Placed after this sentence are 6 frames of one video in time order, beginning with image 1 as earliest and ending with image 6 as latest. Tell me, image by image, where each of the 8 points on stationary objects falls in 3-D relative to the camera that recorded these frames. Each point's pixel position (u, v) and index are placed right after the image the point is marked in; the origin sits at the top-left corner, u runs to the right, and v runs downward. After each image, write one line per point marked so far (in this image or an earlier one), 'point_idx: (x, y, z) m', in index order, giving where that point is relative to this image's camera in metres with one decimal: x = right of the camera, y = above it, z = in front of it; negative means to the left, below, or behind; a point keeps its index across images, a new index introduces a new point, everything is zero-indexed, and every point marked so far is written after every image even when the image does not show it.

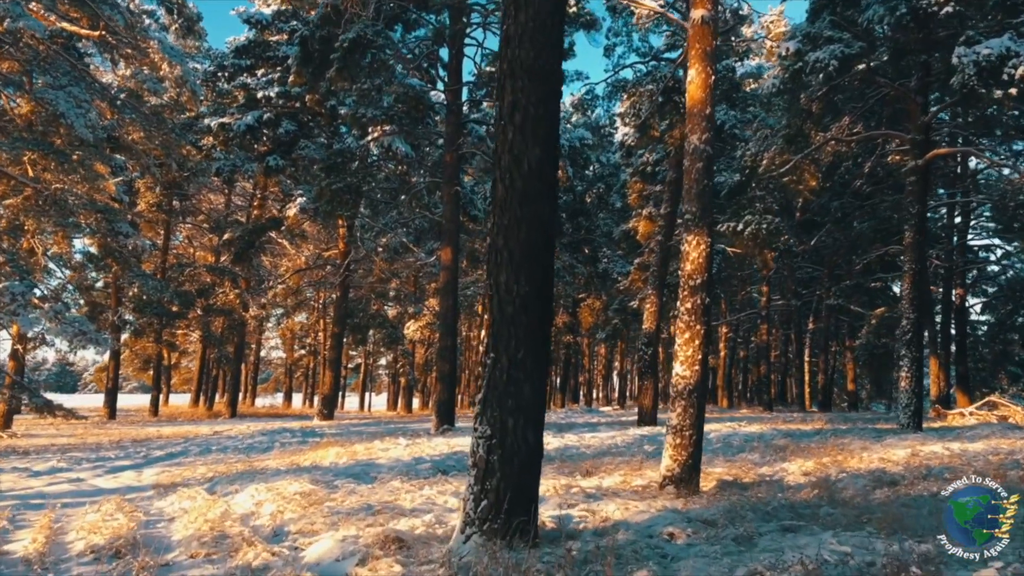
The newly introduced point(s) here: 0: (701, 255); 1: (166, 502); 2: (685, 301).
0: (+1.9, +0.3, +6.6) m
1: (-3.7, -2.3, +7.2) m
2: (+1.7, -0.1, +6.5) m
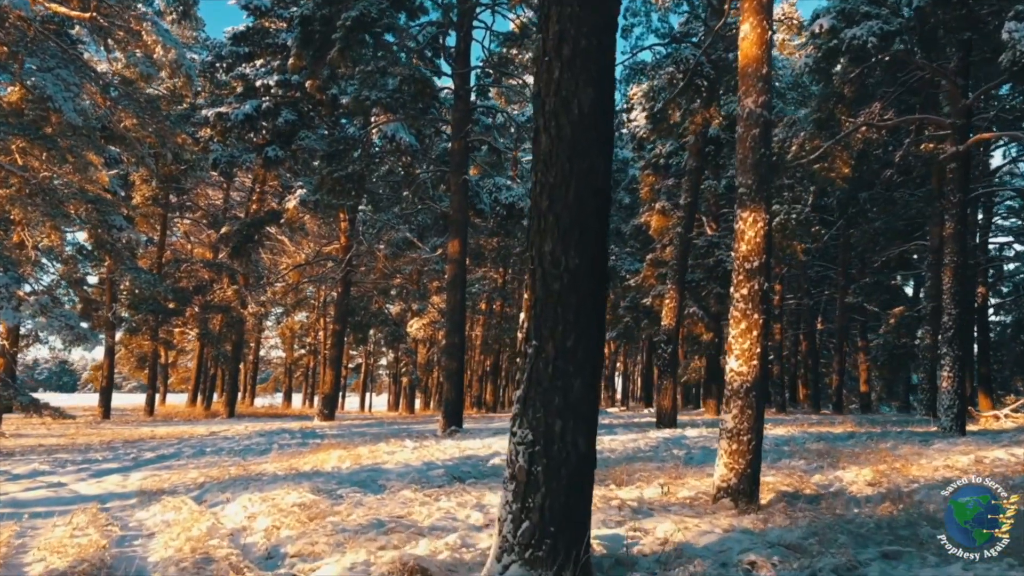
0: (+2.1, +0.5, +5.8) m
1: (-3.5, -2.2, +6.4) m
2: (+2.0, 0.0, +5.7) m
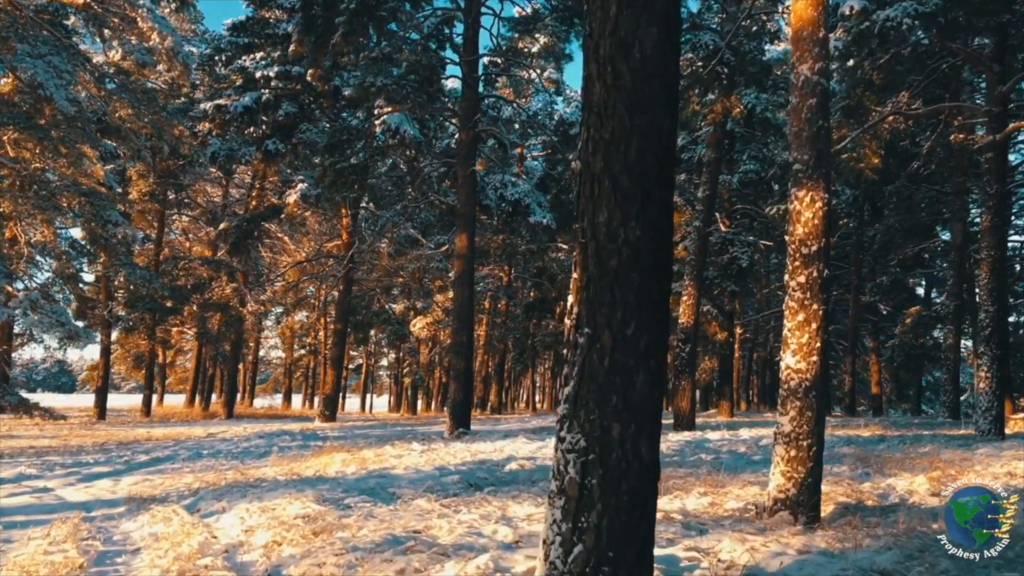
0: (+2.4, +0.6, +5.2) m
1: (-3.3, -2.1, +5.8) m
2: (+2.2, +0.1, +5.2) m
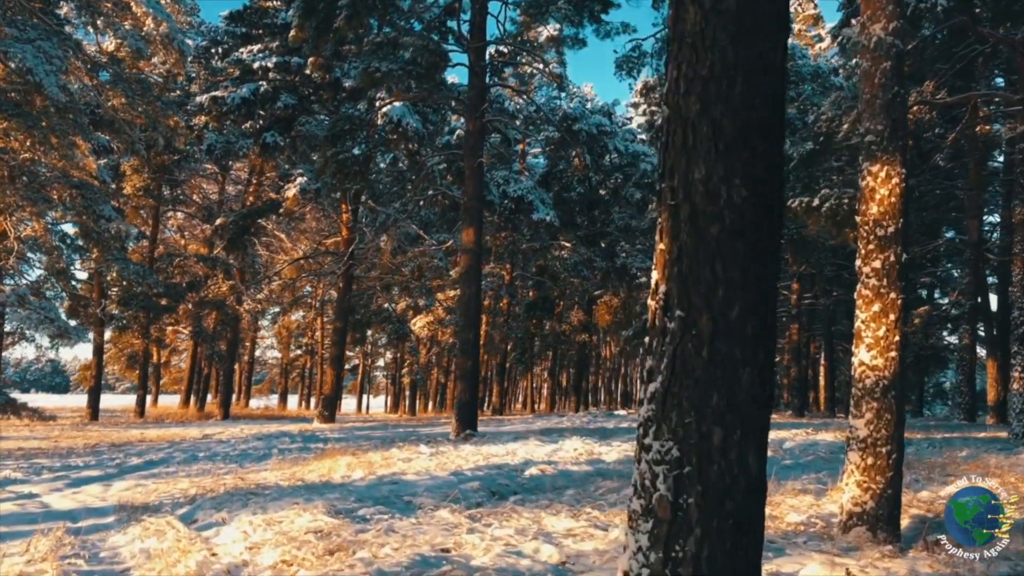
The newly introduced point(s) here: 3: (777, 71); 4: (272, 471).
0: (+2.6, +0.6, +4.7) m
1: (-3.0, -2.0, +5.3) m
2: (+2.4, +0.2, +4.6) m
3: (+0.9, +0.8, +2.4) m
4: (-3.4, -2.6, +9.5) m
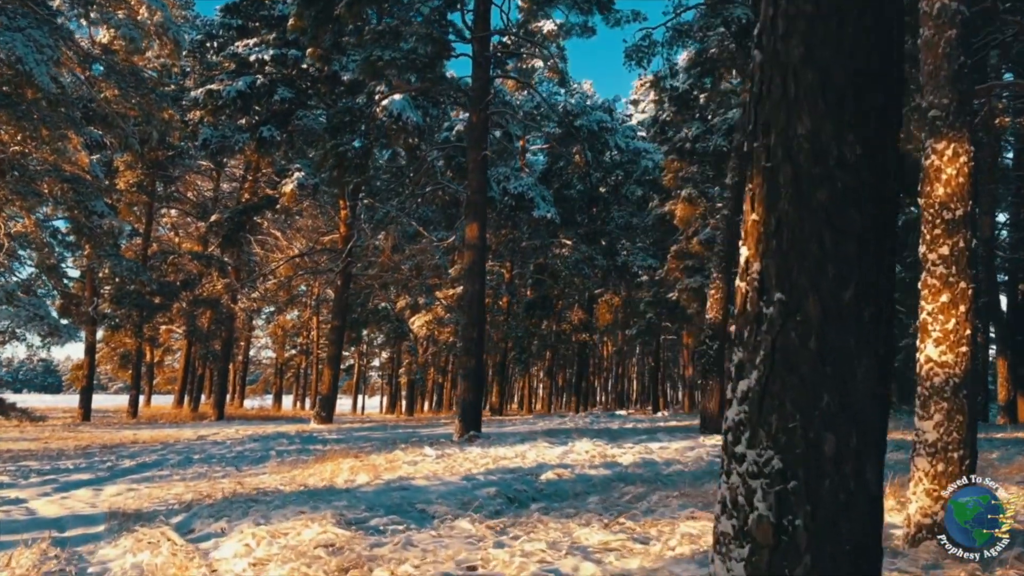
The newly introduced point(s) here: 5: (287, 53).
0: (+2.8, +0.7, +4.3) m
1: (-2.9, -1.9, +4.8) m
2: (+2.6, +0.3, +4.3) m
3: (+1.1, +0.8, +2.0) m
4: (-3.3, -2.5, +9.1) m
5: (-6.6, +6.9, +19.7) m
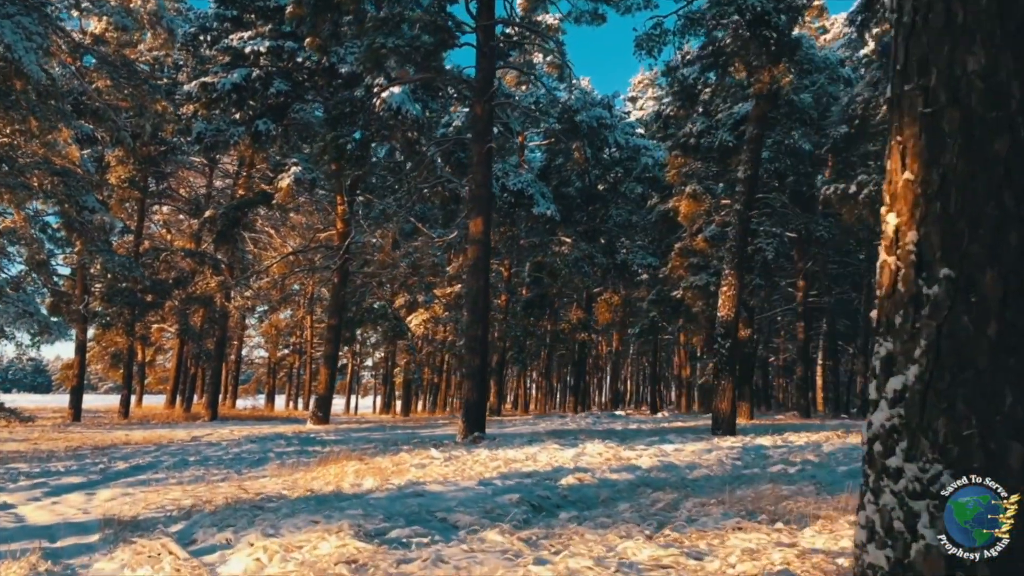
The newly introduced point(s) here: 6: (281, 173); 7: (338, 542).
0: (+3.0, +0.8, +4.0) m
1: (-2.7, -1.8, +4.4) m
2: (+2.8, +0.3, +3.9) m
3: (+1.4, +0.9, +1.7) m
4: (-3.1, -2.5, +8.7) m
5: (-6.6, +7.0, +19.3) m
6: (-6.9, +3.4, +20.0) m
7: (-1.0, -1.5, +3.9) m
